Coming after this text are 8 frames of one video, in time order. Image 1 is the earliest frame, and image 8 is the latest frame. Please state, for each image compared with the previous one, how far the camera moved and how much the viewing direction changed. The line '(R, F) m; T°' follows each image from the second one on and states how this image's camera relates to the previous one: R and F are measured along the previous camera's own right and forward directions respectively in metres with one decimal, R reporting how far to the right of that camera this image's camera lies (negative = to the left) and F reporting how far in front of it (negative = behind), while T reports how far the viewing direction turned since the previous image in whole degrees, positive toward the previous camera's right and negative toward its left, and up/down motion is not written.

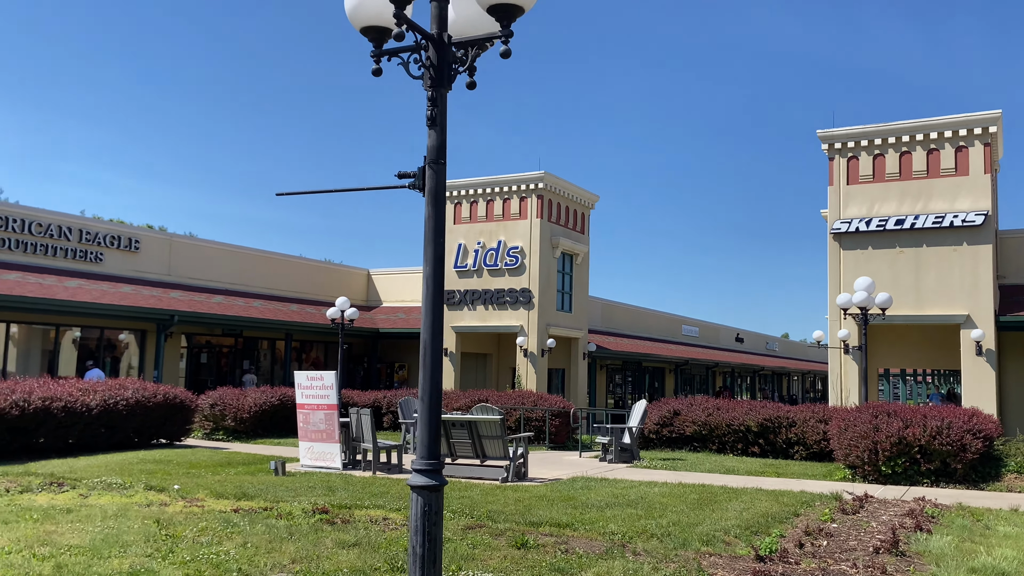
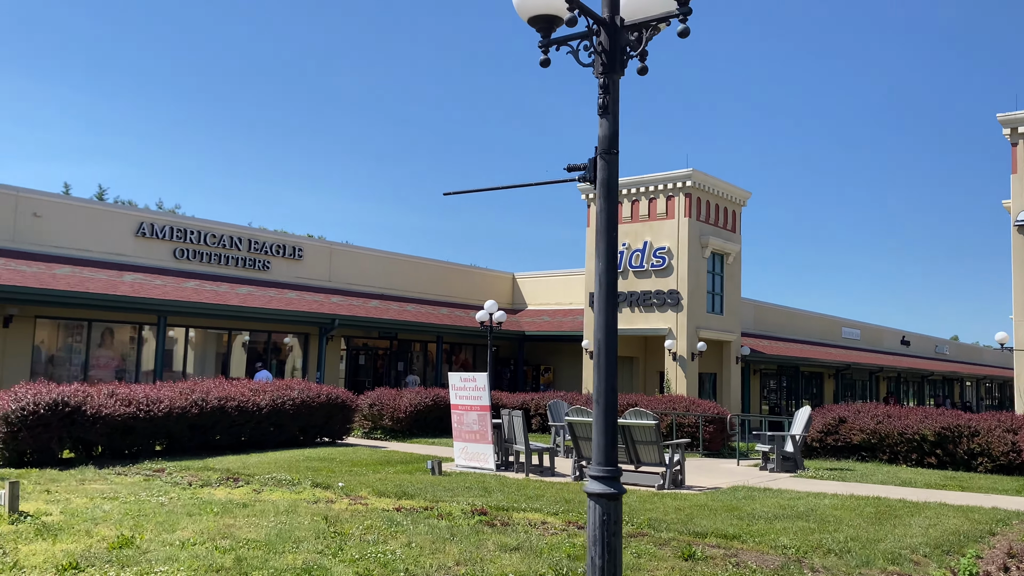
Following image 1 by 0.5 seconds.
(-0.1, +0.2) m; -10°
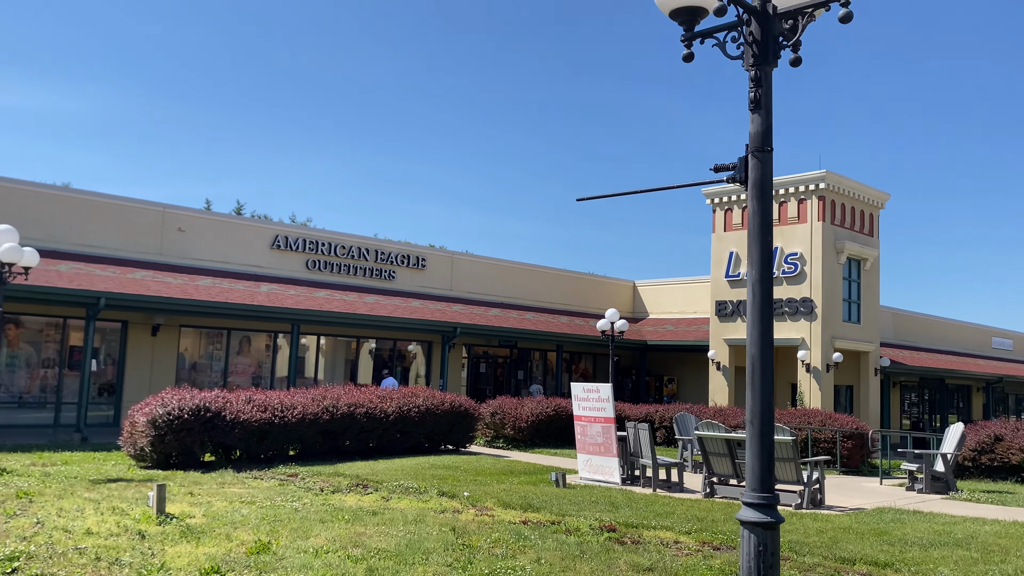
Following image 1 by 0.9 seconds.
(-0.1, +0.2) m; -8°
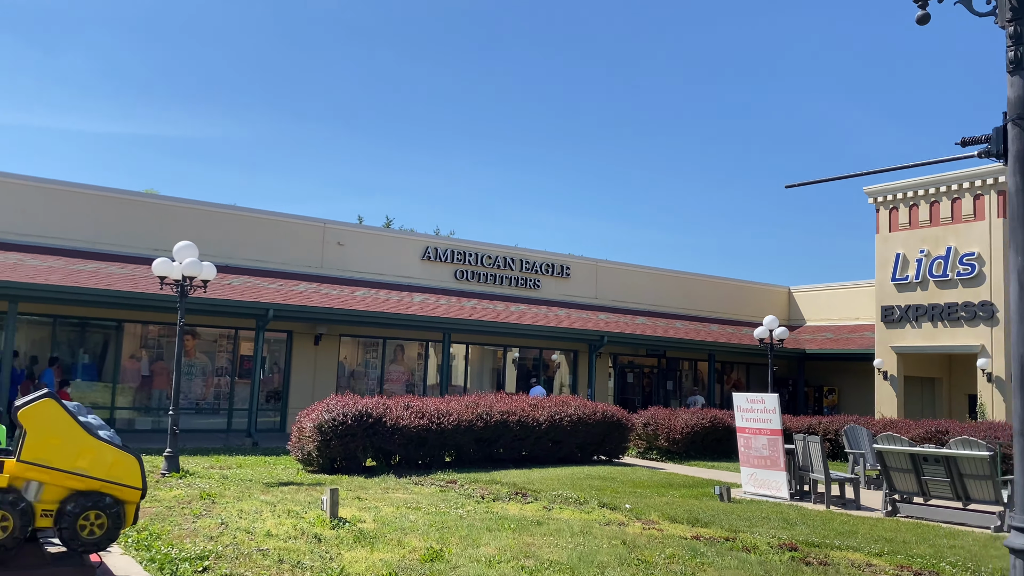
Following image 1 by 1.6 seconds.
(-0.2, +0.2) m; -9°
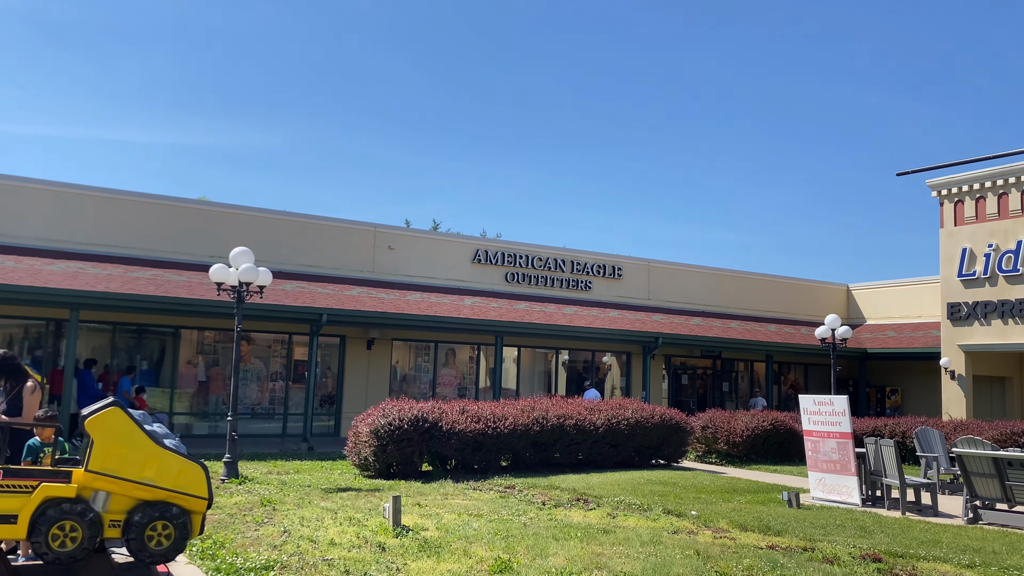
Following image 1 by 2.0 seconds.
(-0.2, +0.2) m; -3°
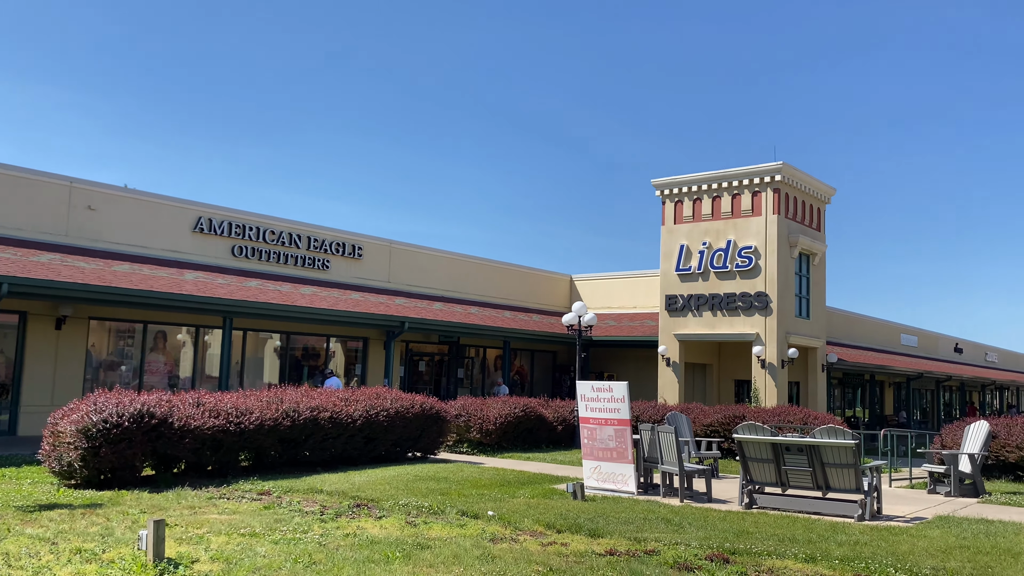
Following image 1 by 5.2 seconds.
(-0.8, +1.4) m; +20°
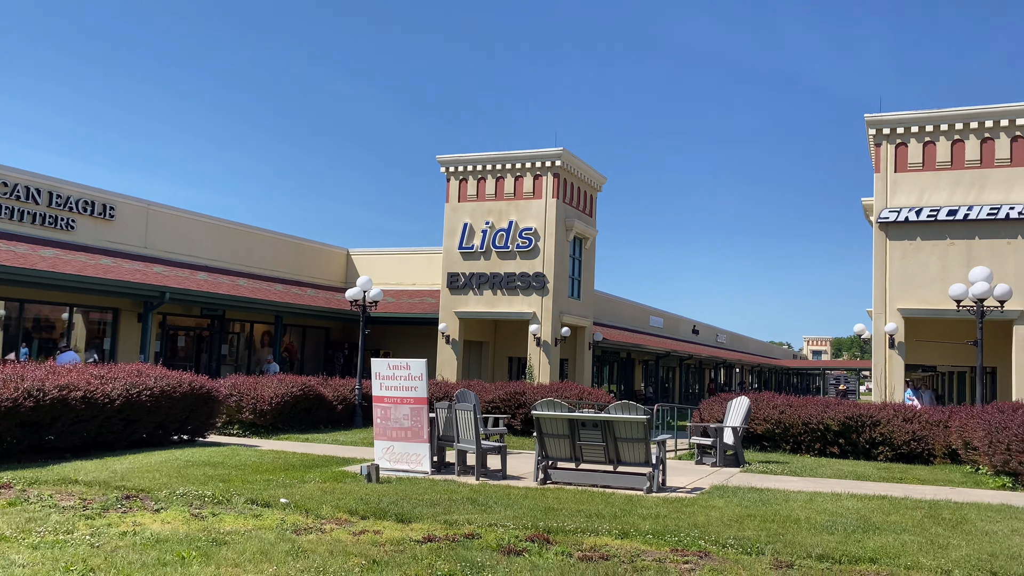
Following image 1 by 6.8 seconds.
(-0.4, +0.5) m; +16°
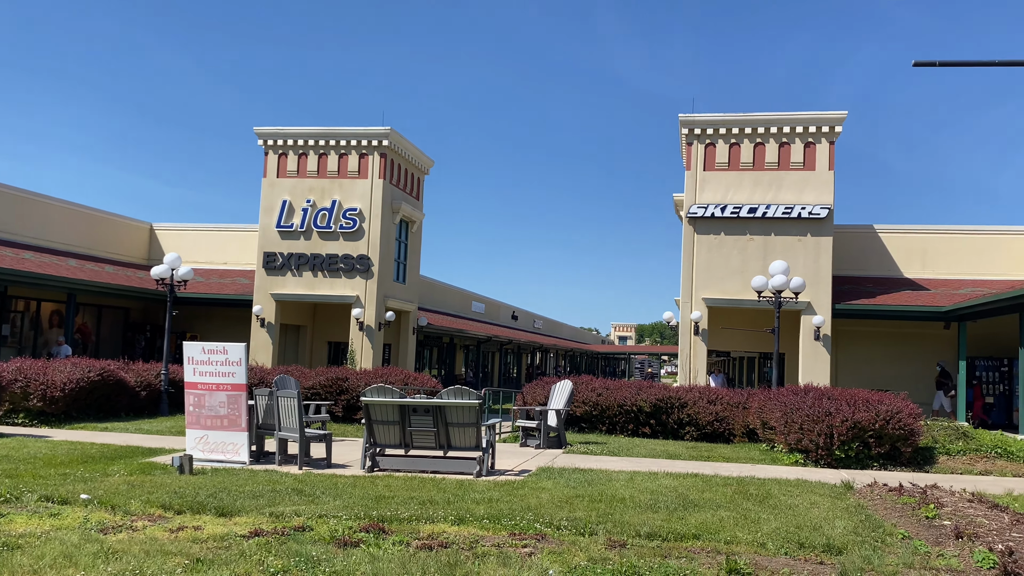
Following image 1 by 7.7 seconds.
(-0.2, +0.2) m; +12°
